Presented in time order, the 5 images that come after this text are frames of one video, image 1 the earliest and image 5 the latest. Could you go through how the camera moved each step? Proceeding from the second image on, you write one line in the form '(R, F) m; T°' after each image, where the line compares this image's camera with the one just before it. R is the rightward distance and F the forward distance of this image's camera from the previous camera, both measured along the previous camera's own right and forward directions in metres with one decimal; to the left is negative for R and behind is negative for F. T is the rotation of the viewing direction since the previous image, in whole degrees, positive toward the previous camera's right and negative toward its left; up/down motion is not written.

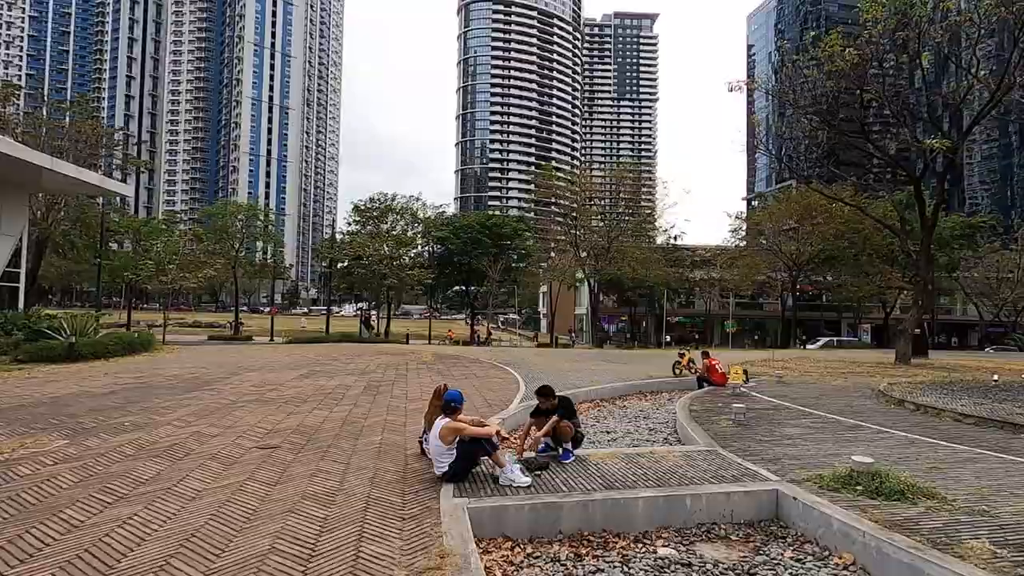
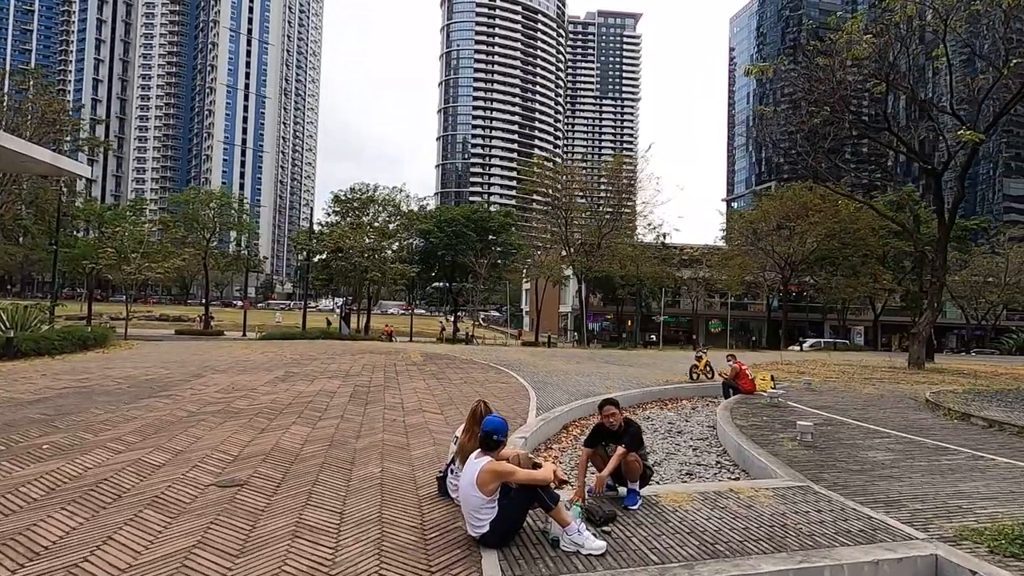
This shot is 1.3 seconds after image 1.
(-0.6, +1.4) m; +2°
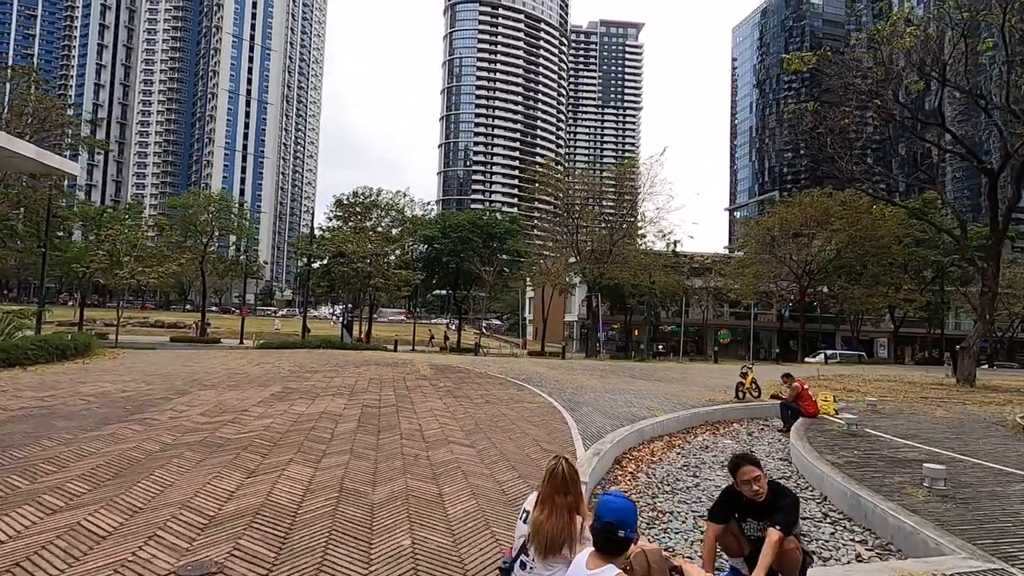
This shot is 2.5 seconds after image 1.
(-0.5, +1.3) m; 0°
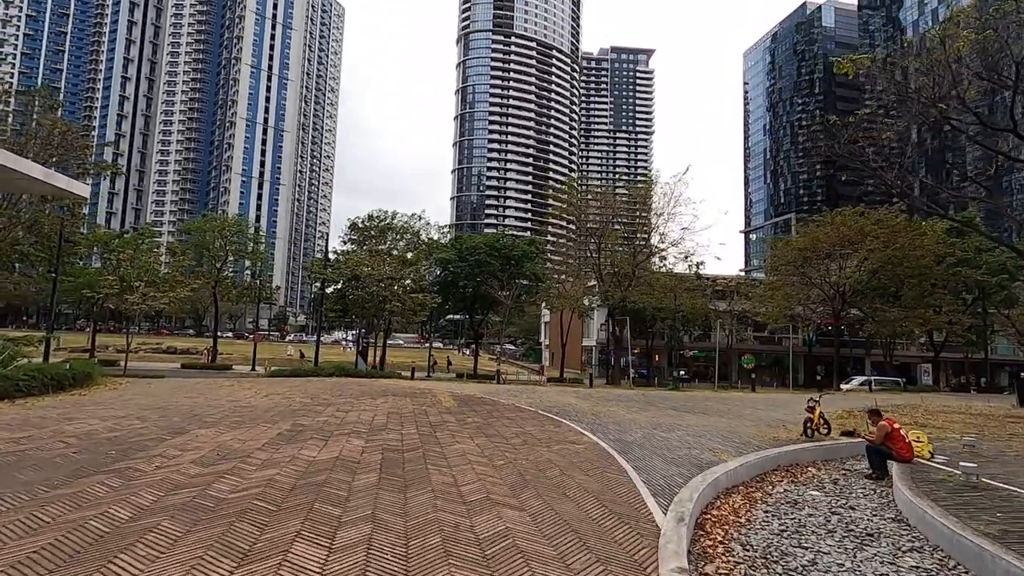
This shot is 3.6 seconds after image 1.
(-0.5, +1.2) m; -1°
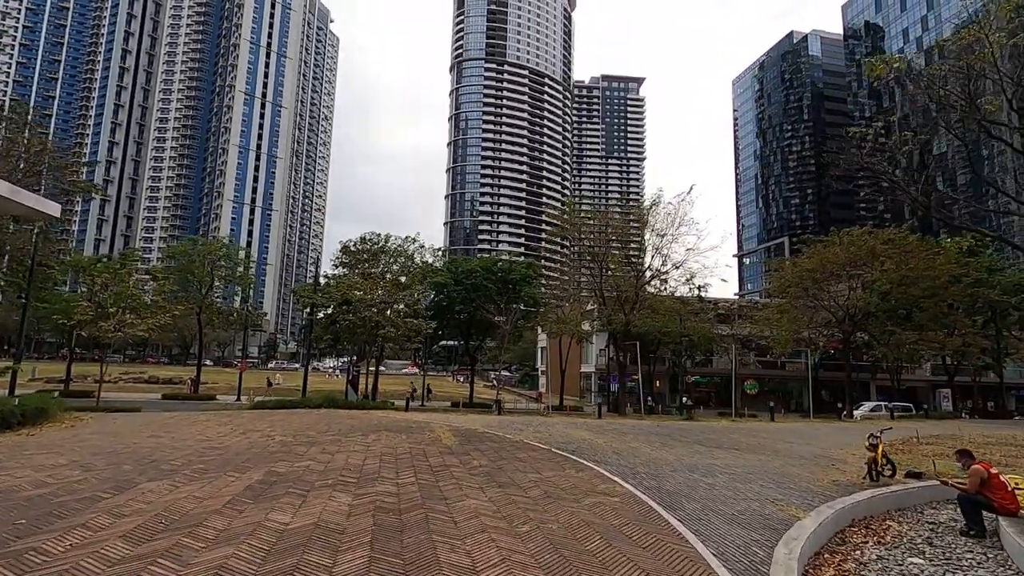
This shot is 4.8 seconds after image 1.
(-0.3, +1.4) m; +1°
